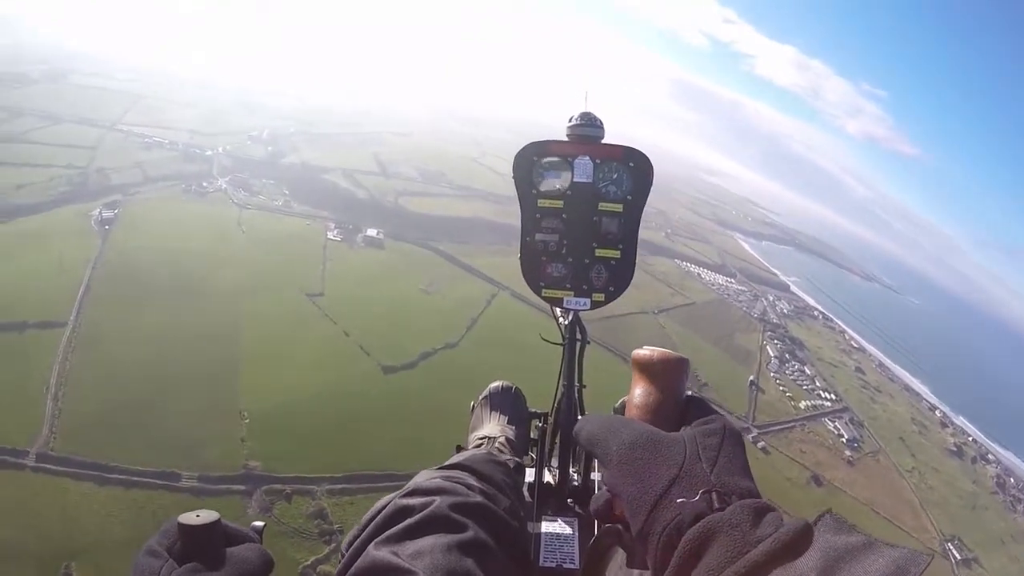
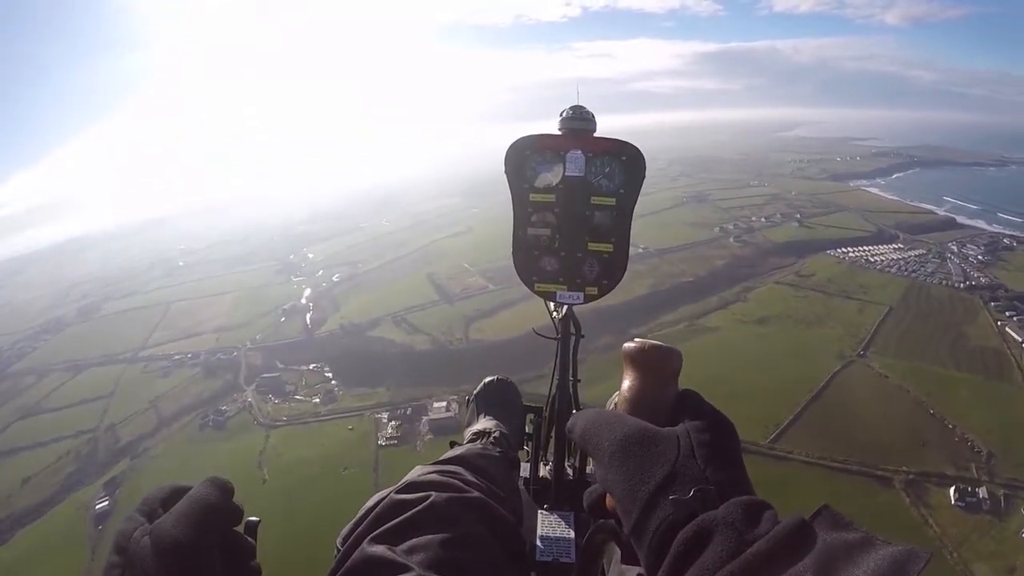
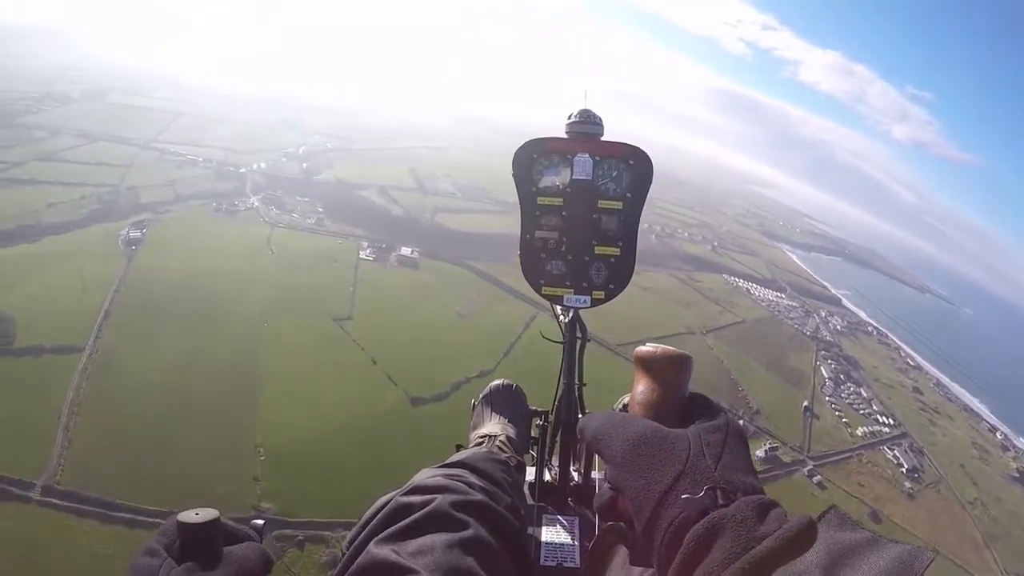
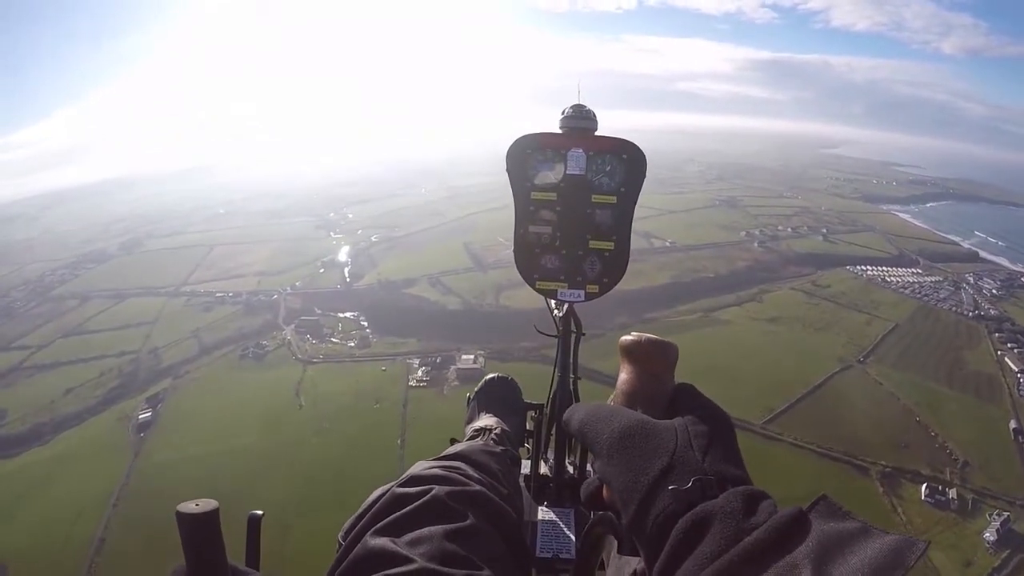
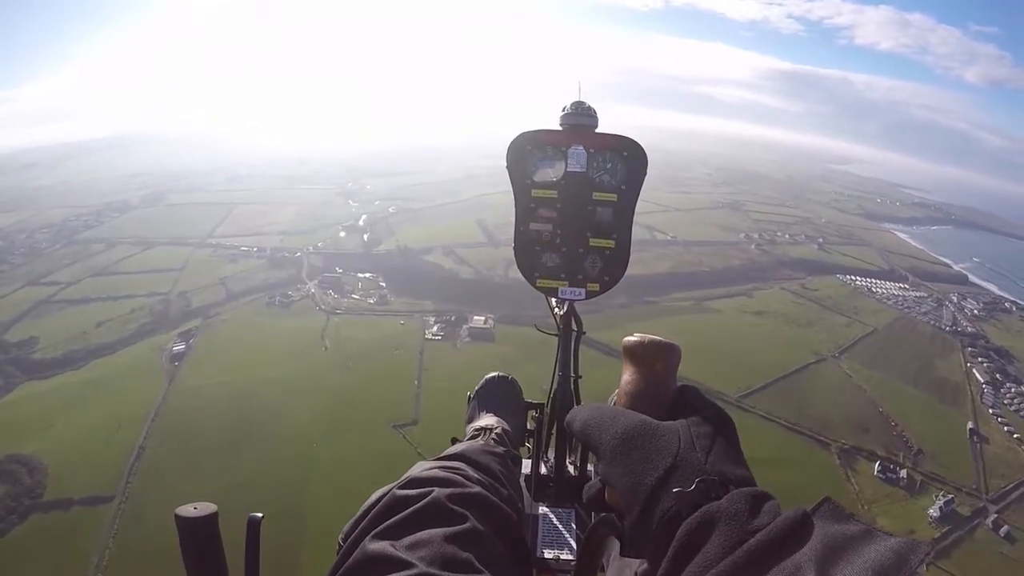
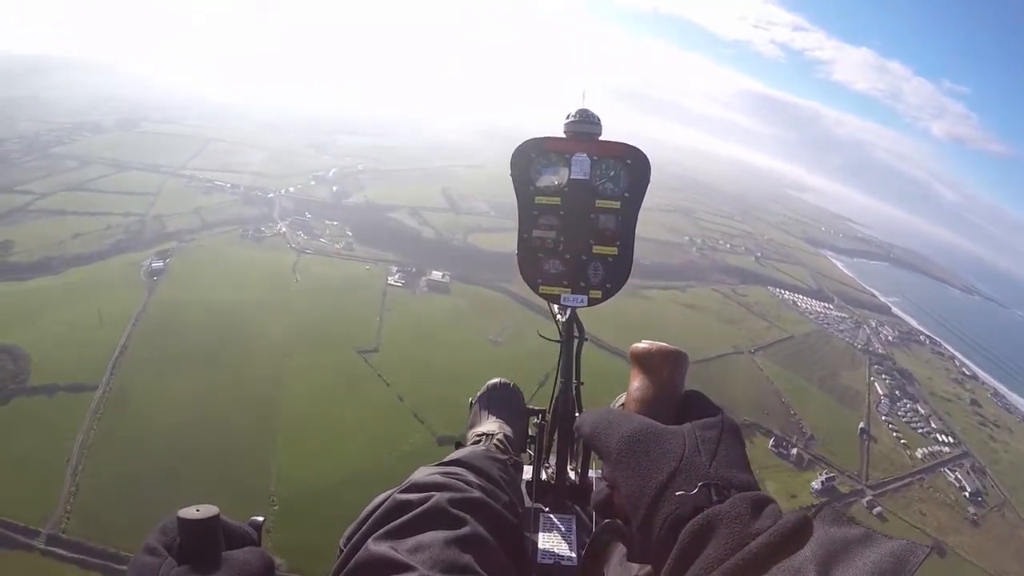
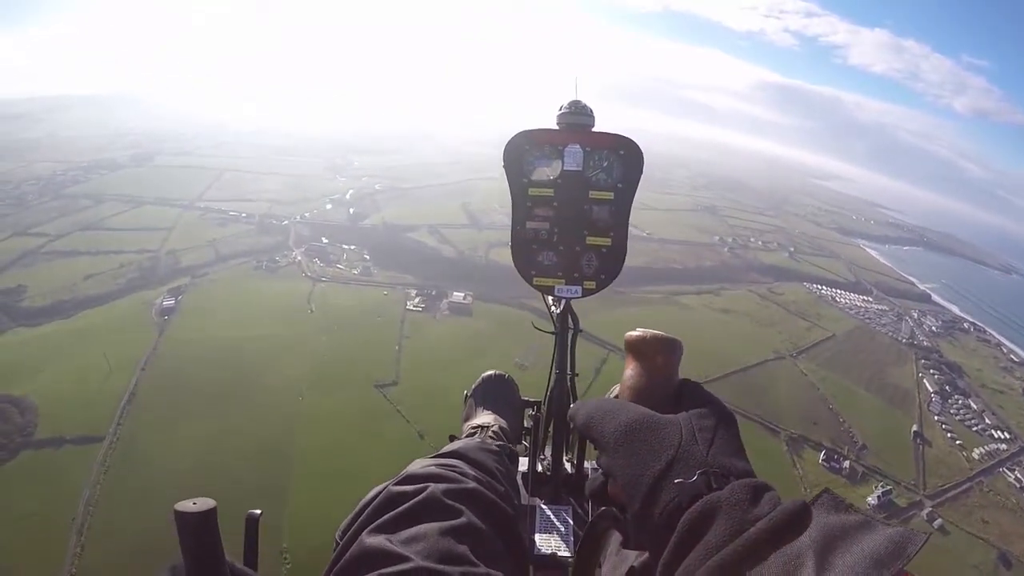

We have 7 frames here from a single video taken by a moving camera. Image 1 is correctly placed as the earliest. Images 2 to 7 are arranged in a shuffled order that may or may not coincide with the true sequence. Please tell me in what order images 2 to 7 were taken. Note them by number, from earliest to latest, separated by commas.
3, 6, 7, 5, 4, 2
